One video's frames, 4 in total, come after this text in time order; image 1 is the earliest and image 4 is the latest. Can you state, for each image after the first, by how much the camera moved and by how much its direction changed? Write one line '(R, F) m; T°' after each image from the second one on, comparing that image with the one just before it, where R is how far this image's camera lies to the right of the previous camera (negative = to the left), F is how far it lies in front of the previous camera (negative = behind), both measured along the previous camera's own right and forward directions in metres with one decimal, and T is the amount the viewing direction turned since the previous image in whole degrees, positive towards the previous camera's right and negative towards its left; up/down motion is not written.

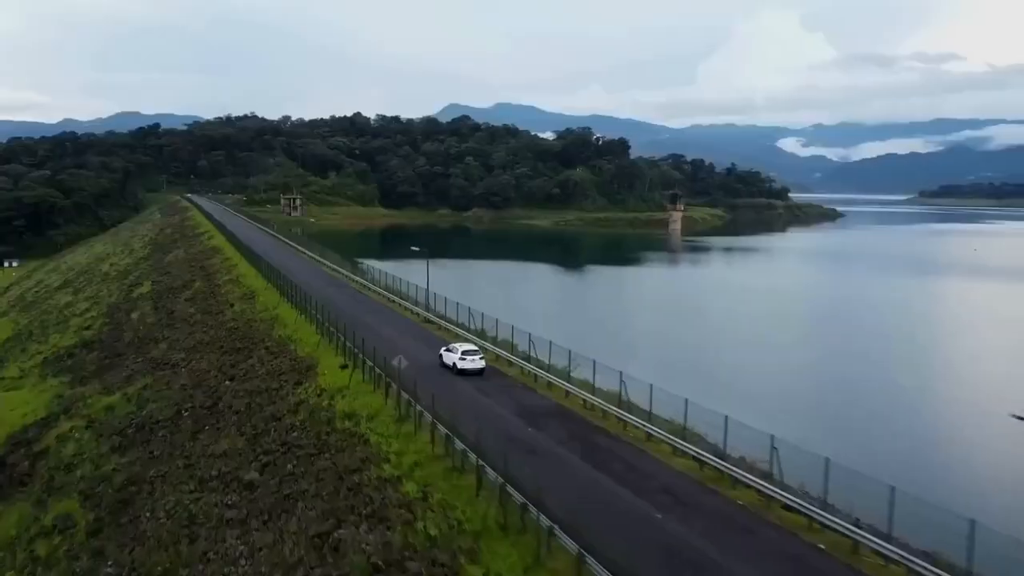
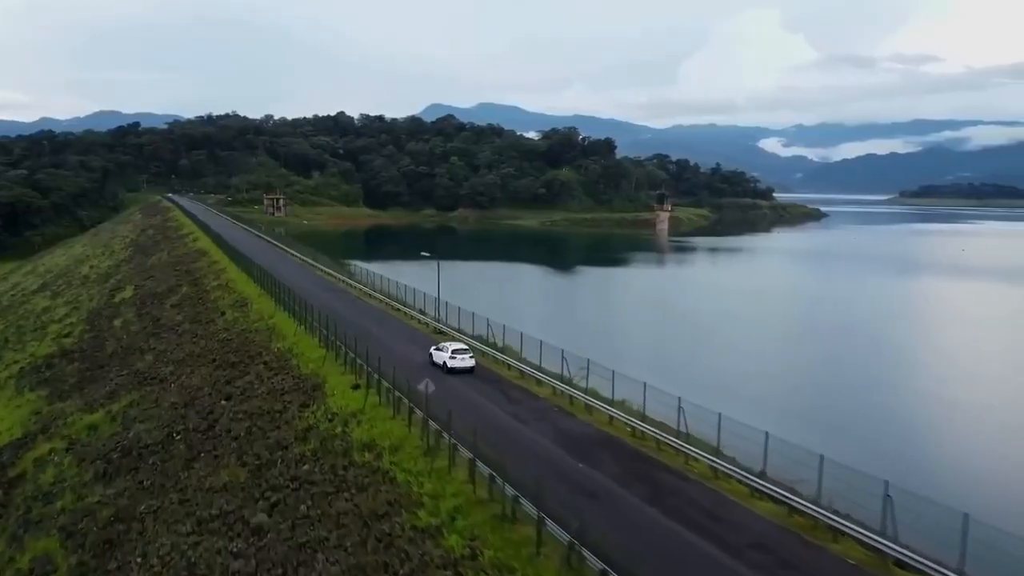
(-0.5, +1.0) m; +1°
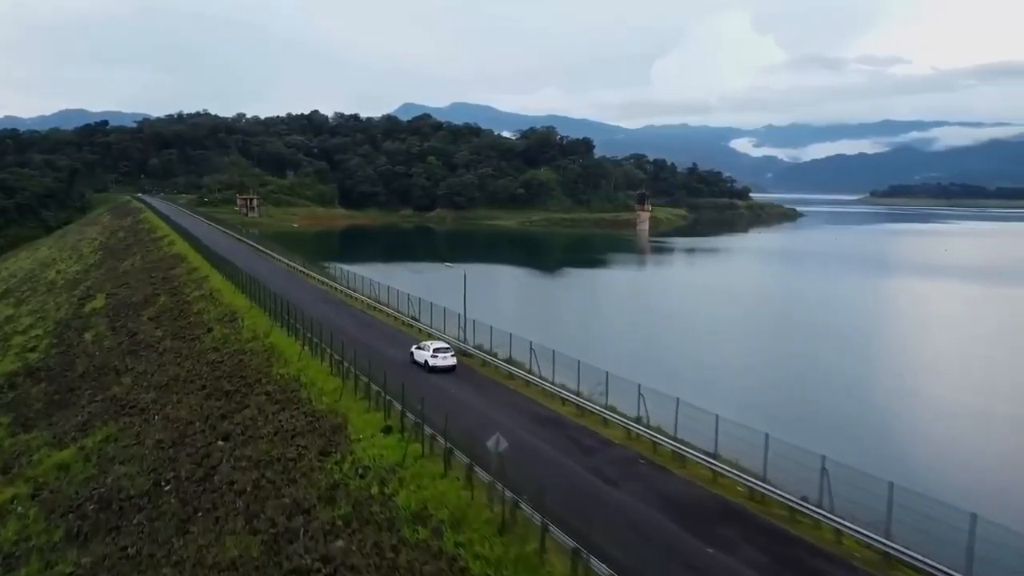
(-0.8, +1.7) m; +2°
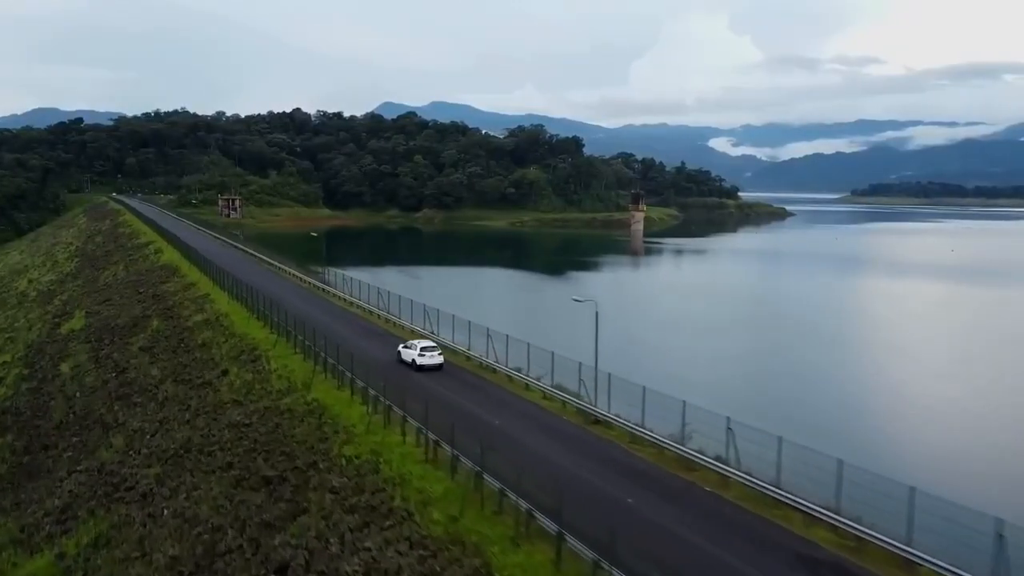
(-1.6, +3.3) m; +1°
